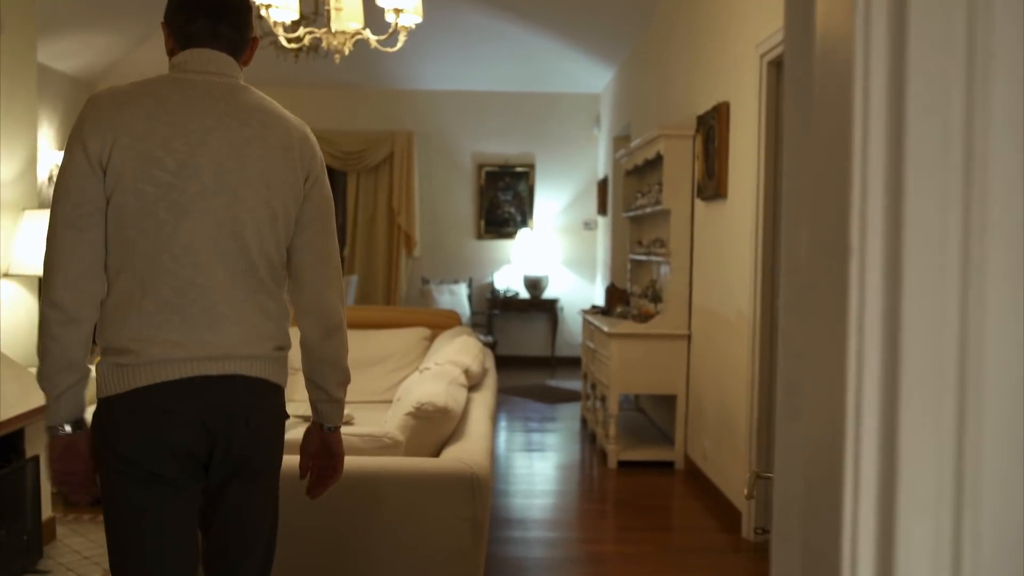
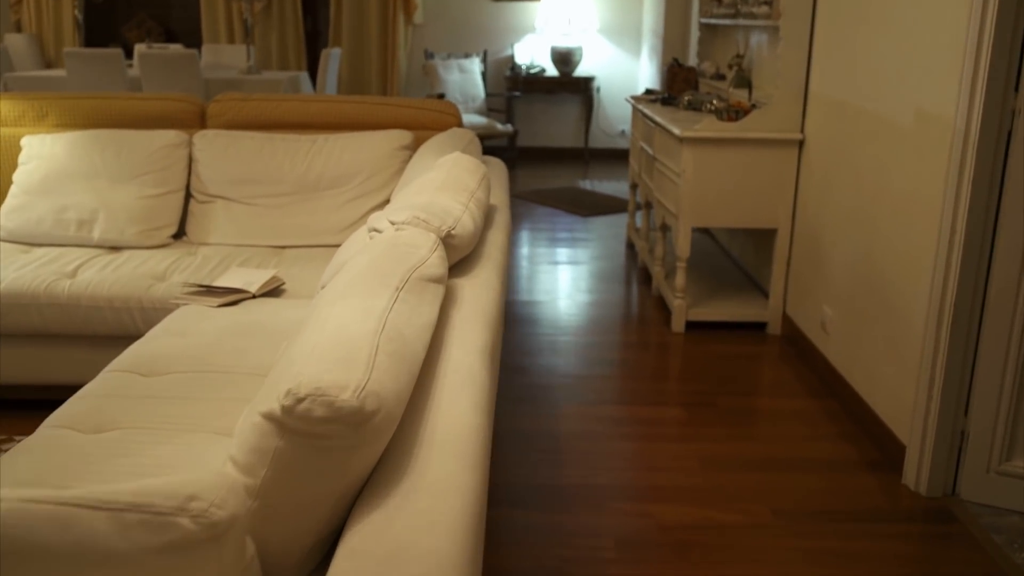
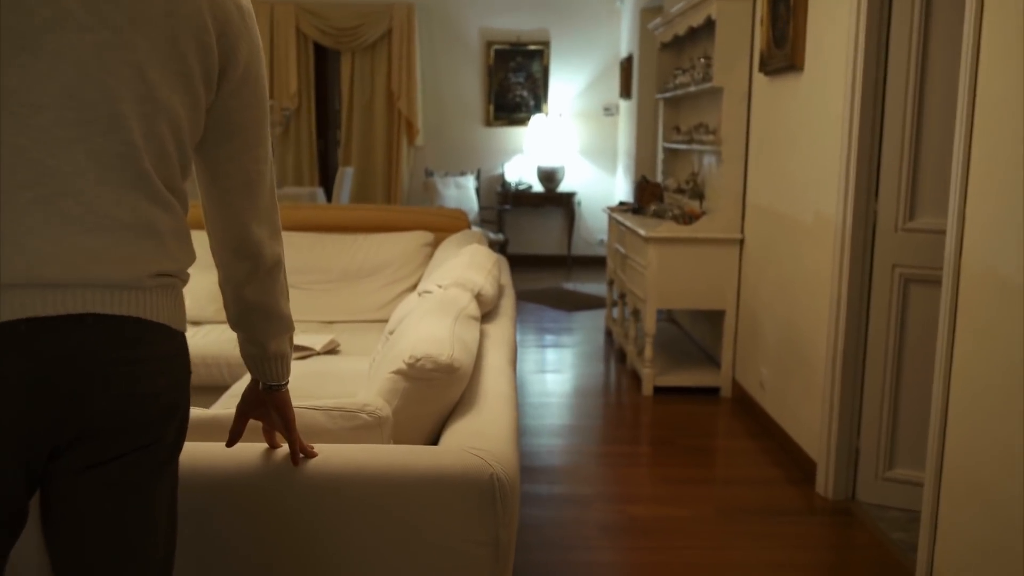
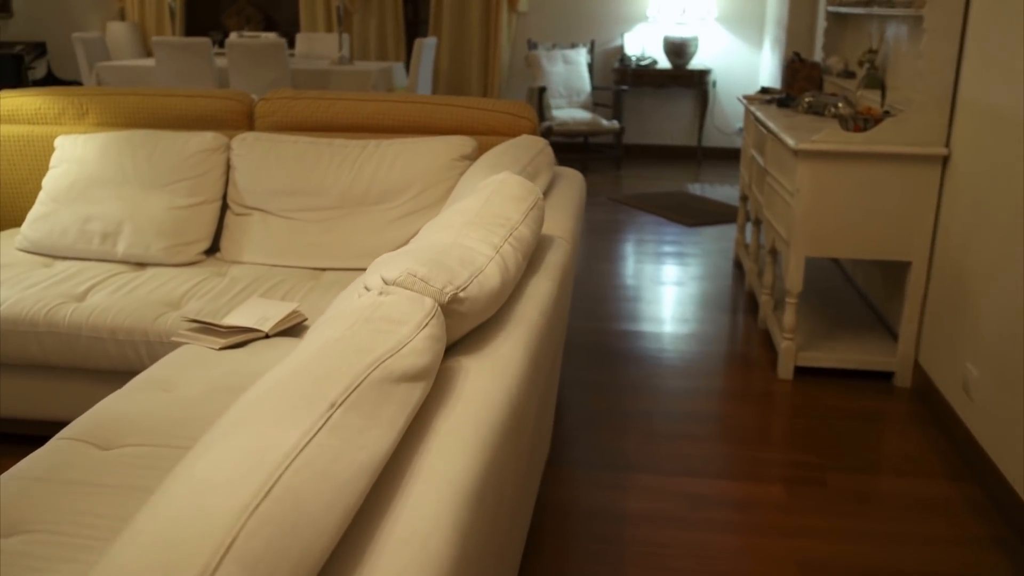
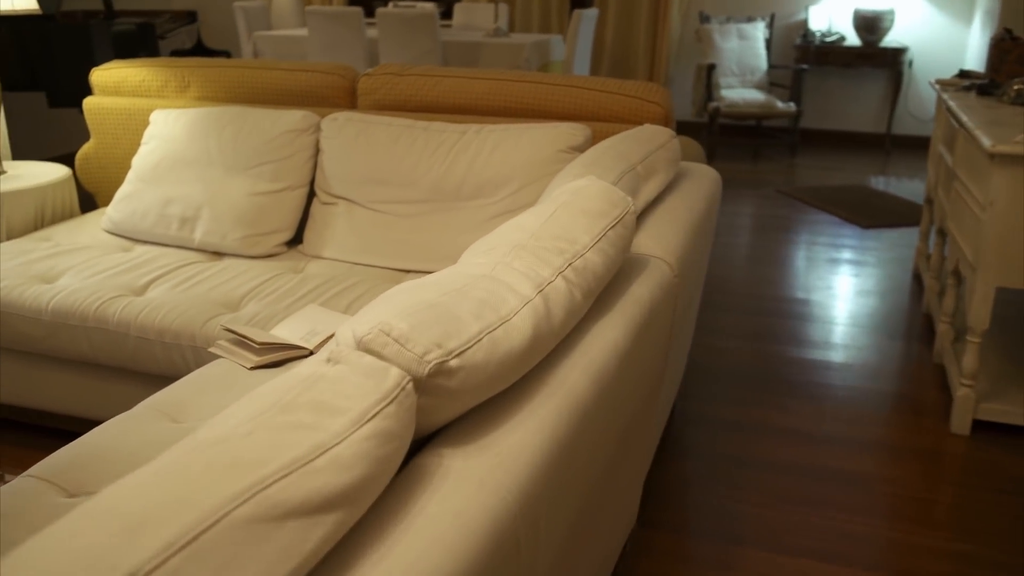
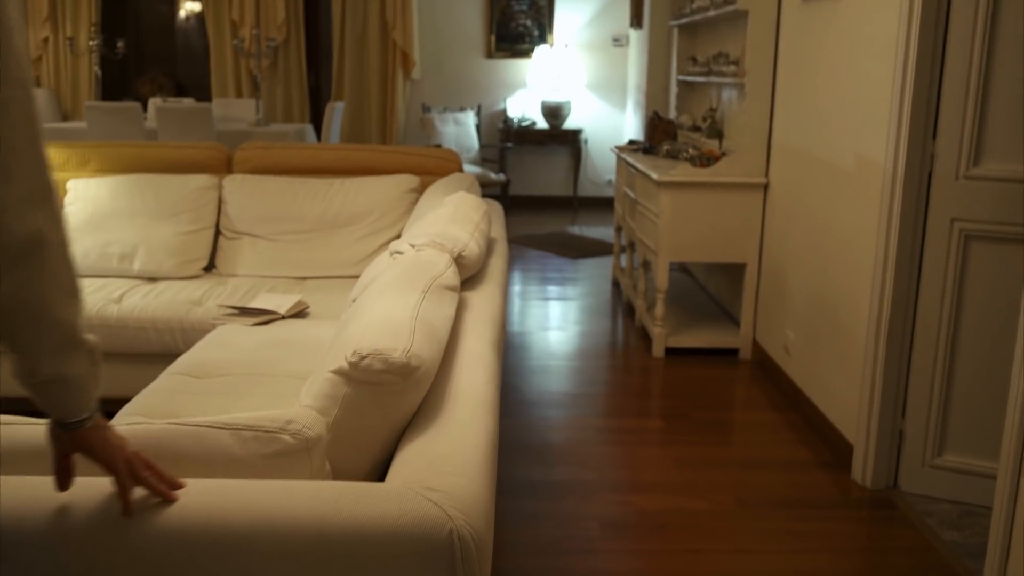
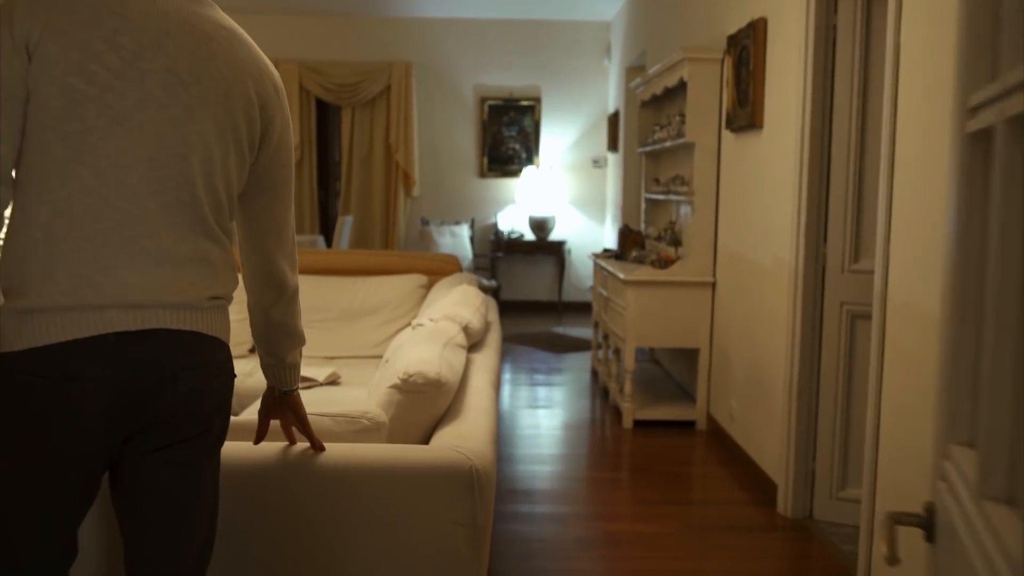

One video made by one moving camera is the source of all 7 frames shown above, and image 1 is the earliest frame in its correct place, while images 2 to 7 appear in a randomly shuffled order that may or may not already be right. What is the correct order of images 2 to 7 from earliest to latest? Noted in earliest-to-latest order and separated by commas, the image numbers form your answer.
7, 3, 6, 2, 4, 5
